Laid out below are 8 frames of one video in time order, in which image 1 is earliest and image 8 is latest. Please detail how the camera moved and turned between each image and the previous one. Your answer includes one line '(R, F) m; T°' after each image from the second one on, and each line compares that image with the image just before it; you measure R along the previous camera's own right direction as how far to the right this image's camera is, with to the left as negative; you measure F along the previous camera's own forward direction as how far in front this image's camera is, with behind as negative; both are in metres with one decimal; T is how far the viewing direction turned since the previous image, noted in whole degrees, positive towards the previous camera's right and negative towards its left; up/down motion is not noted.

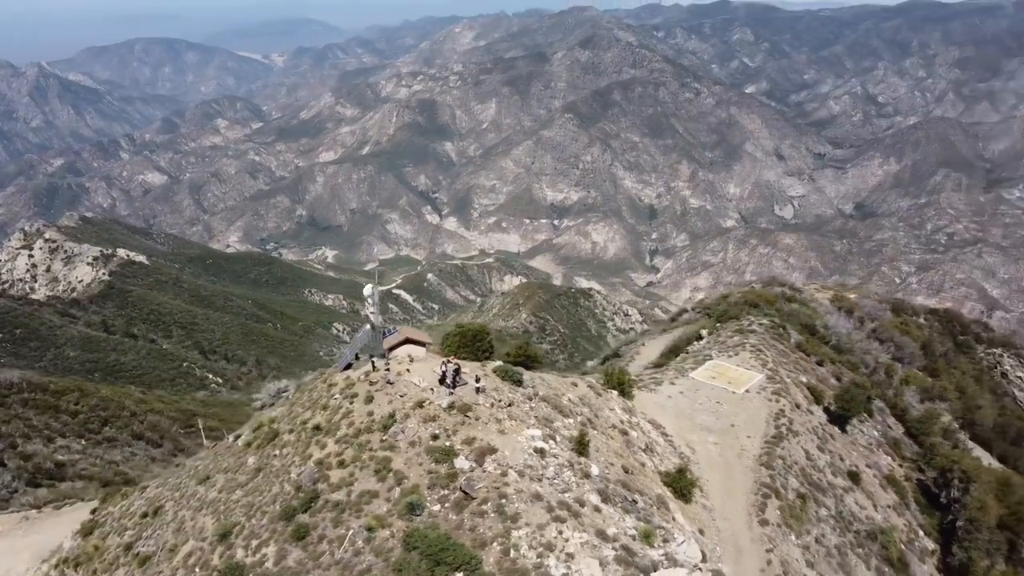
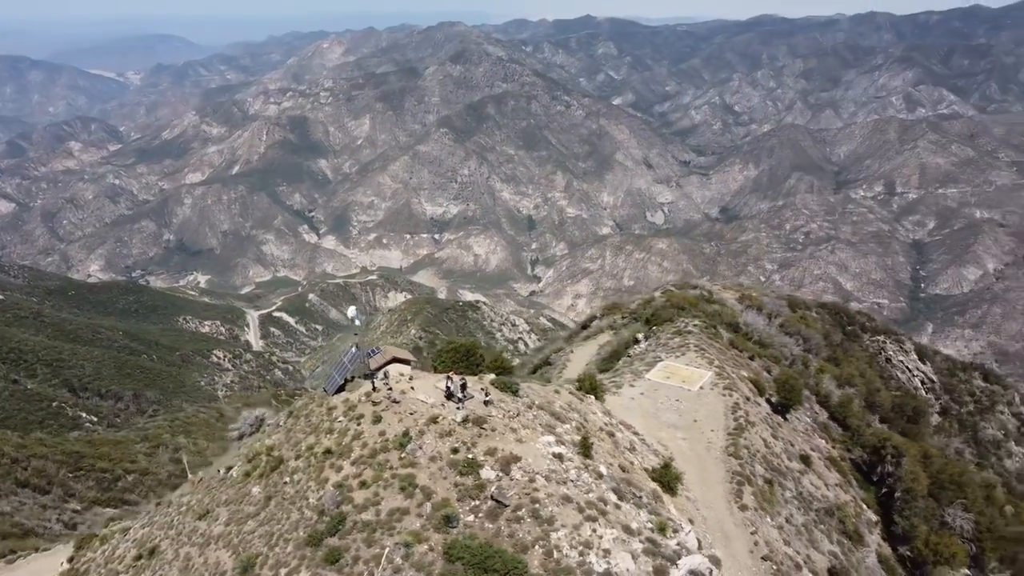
(-3.5, -0.7) m; +8°
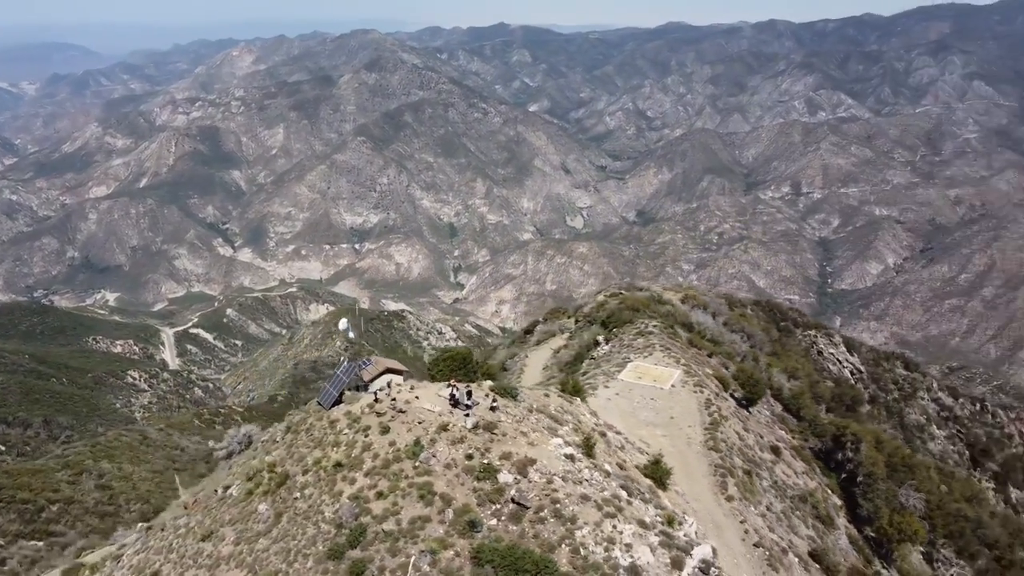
(-2.4, -0.4) m; +6°
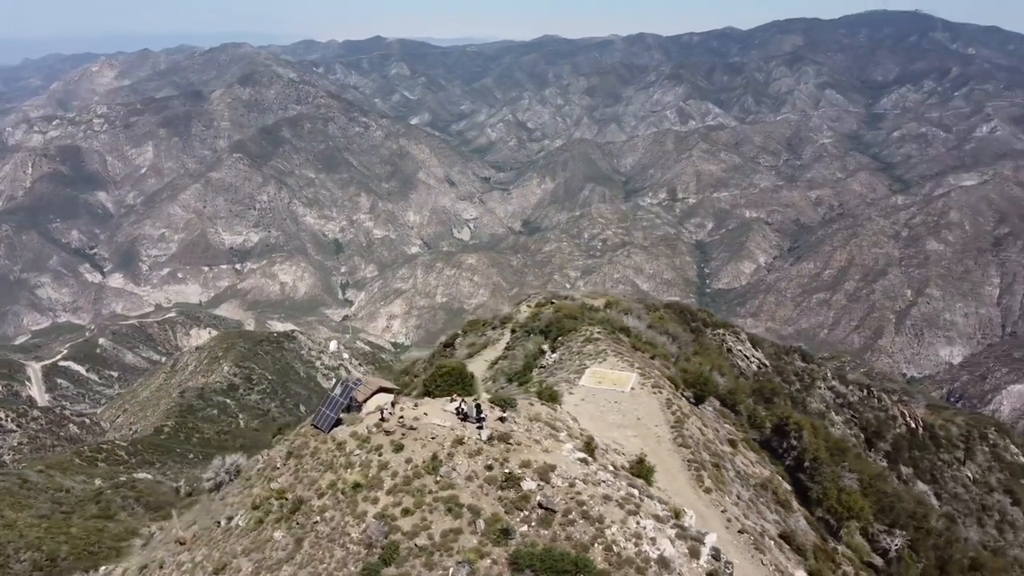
(-3.5, -0.6) m; +8°
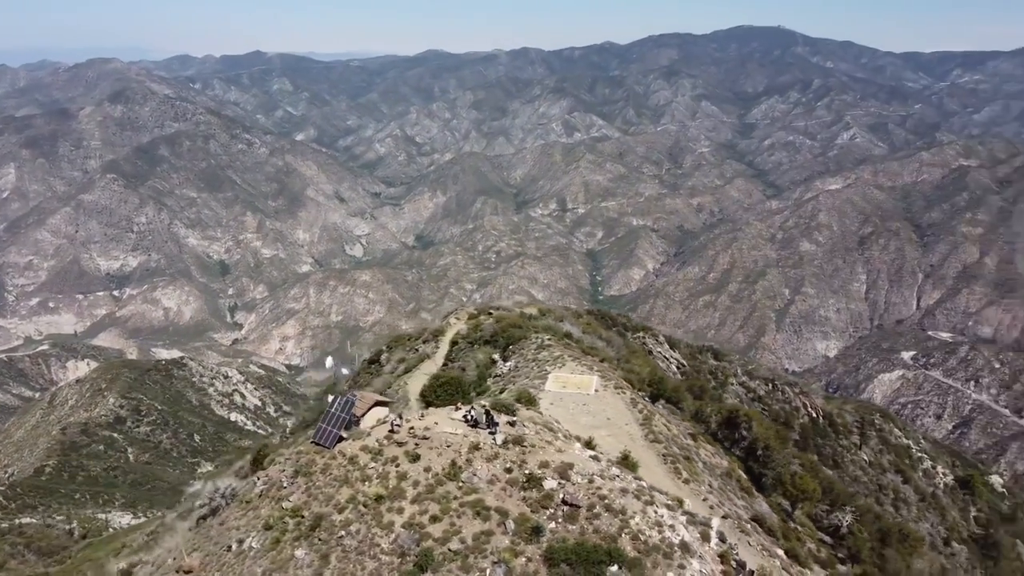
(-3.5, -0.7) m; +8°
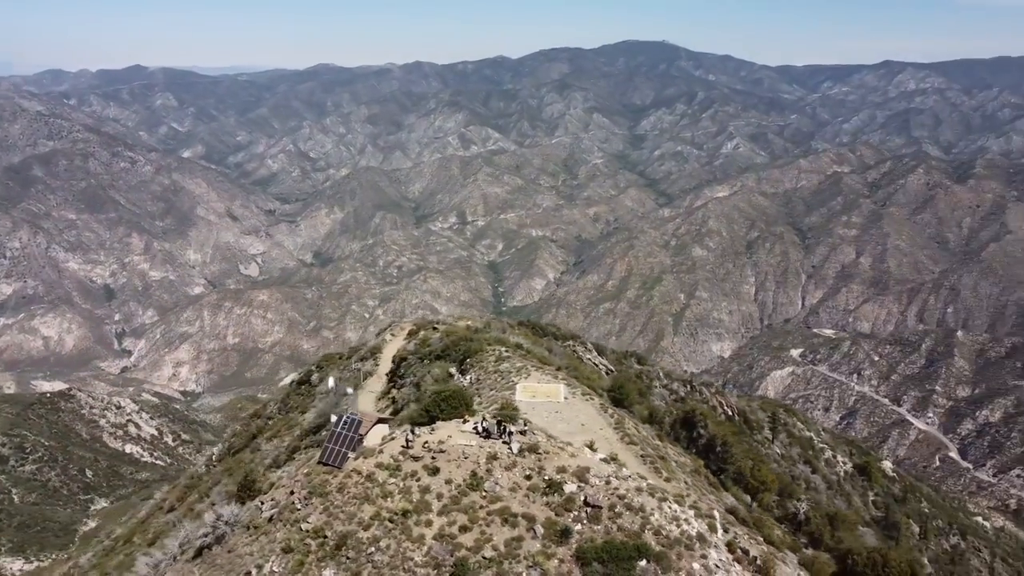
(-3.4, -0.7) m; +7°
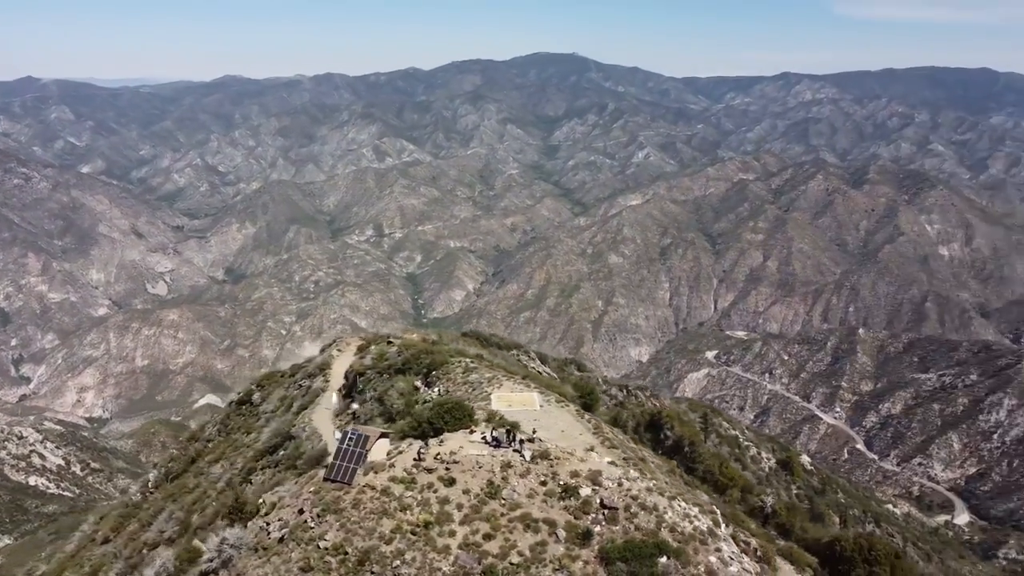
(-2.9, -0.5) m; +6°
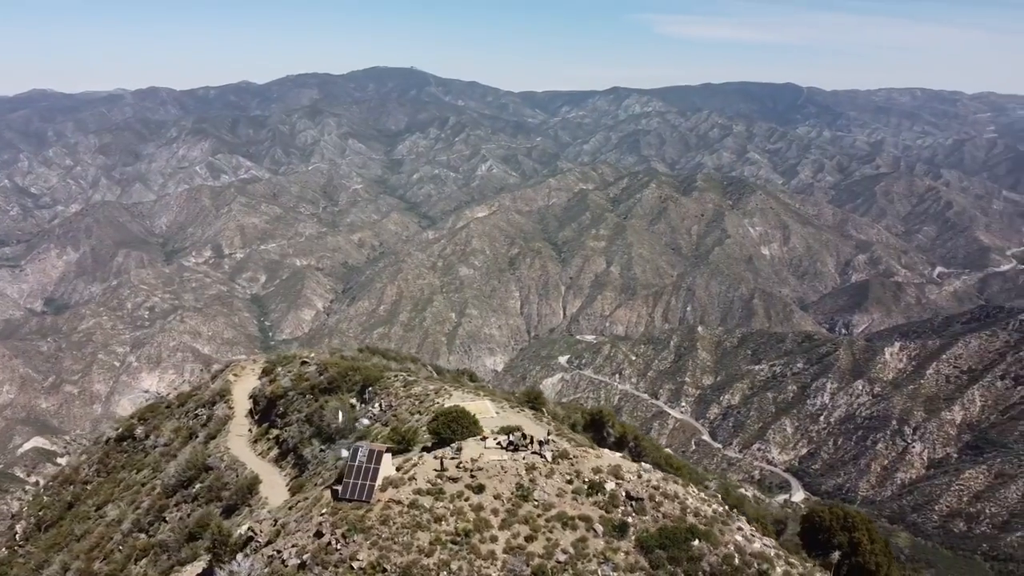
(-5.3, +0.1) m; +11°
